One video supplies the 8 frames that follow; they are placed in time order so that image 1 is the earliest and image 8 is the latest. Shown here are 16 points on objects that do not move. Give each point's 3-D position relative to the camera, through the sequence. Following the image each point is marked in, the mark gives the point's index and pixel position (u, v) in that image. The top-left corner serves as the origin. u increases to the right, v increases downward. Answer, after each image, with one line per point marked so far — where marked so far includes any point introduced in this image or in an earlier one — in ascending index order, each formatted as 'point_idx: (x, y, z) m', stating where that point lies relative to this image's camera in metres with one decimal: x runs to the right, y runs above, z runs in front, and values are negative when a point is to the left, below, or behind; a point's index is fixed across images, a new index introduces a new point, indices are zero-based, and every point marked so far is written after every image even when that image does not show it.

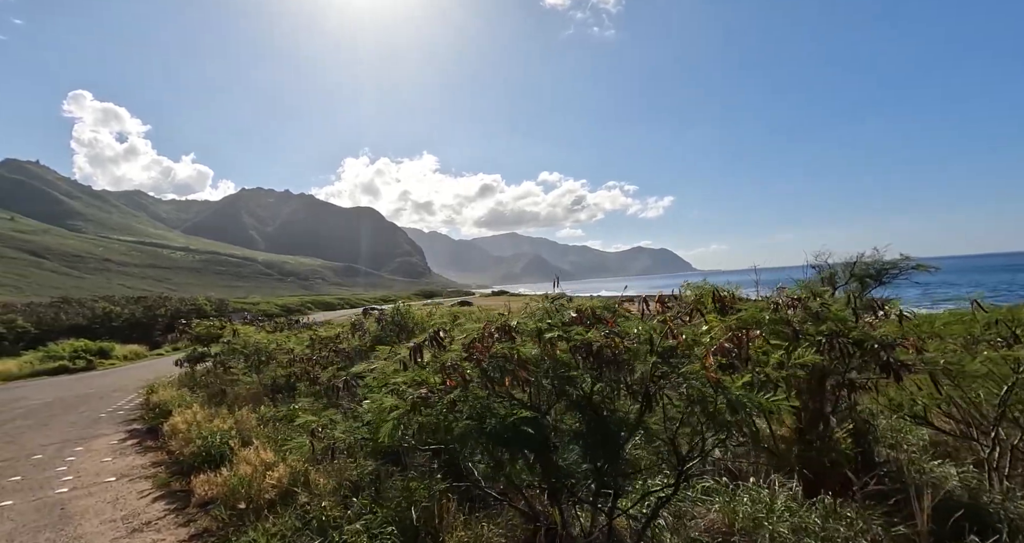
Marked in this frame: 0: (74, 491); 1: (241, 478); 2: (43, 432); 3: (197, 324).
0: (-7.1, -3.6, +7.2) m
1: (-3.4, -2.5, +5.4) m
2: (-12.5, -4.3, +11.8) m
3: (-10.3, -1.7, +14.5) m
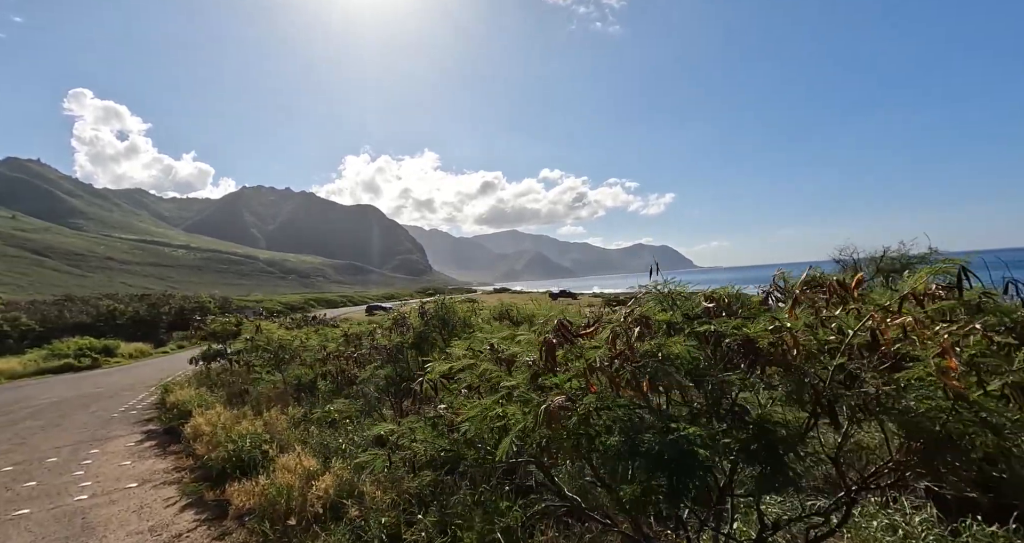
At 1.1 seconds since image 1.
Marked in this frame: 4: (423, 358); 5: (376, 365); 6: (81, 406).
0: (-6.4, -3.5, +6.7) m
1: (-2.7, -2.4, +4.9) m
2: (-11.7, -4.2, +11.4) m
3: (-9.5, -1.6, +14.1) m
4: (-1.2, -1.3, +6.6) m
5: (-2.0, -1.5, +6.9) m
6: (-15.1, -4.7, +15.4) m
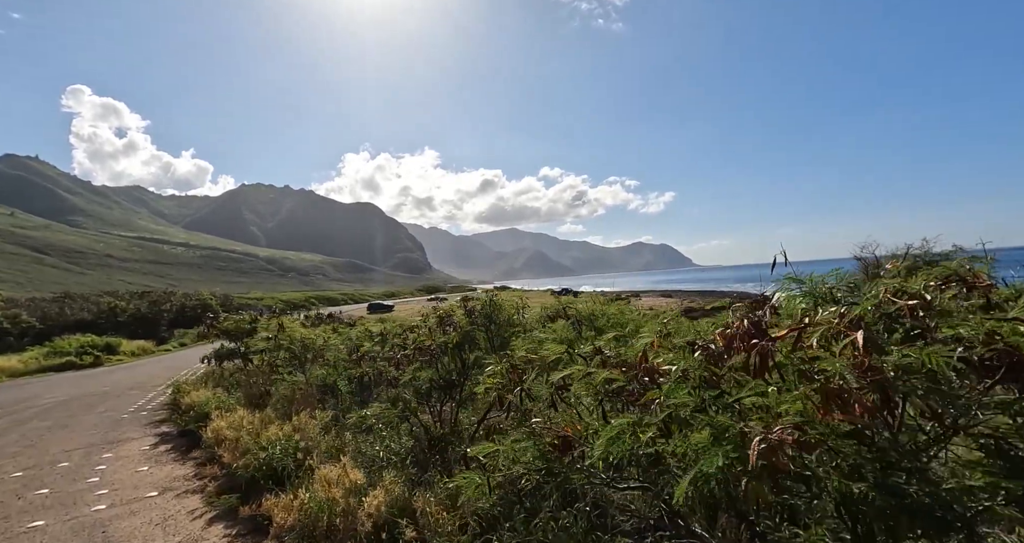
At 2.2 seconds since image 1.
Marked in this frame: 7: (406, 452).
0: (-5.7, -3.4, +6.3) m
1: (-2.0, -2.3, +4.5) m
2: (-11.0, -4.1, +10.9) m
3: (-8.8, -1.4, +13.6) m
4: (-0.5, -1.2, +6.1) m
5: (-1.3, -1.4, +6.4) m
6: (-14.4, -4.5, +15.0) m
7: (-1.5, -2.5, +6.0) m
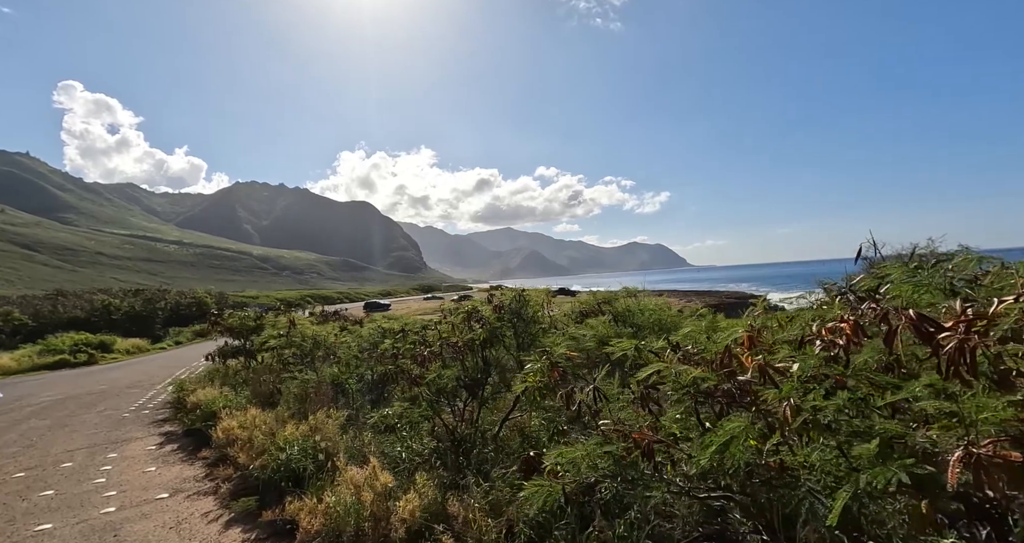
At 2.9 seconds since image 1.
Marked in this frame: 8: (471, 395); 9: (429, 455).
0: (-5.3, -3.3, +6.0) m
1: (-1.6, -2.2, +4.3) m
2: (-10.7, -3.9, +10.6) m
3: (-8.5, -1.3, +13.4) m
4: (-0.1, -1.2, +5.9) m
5: (-0.9, -1.3, +6.2) m
6: (-14.1, -4.4, +14.7) m
7: (-1.1, -2.4, +5.8) m
8: (-0.5, -1.7, +6.1) m
9: (-1.1, -2.4, +5.8) m
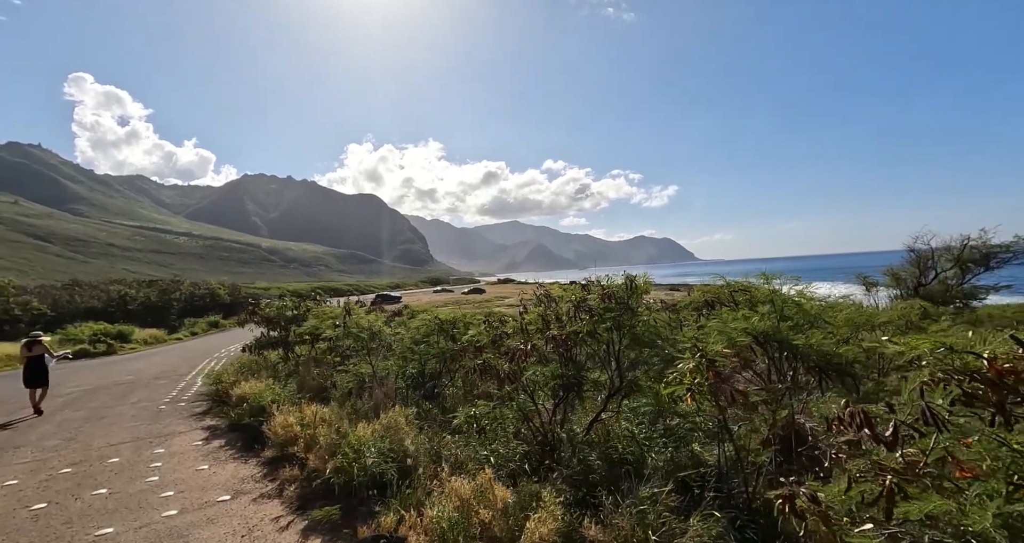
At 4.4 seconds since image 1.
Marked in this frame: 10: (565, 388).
0: (-4.1, -3.1, +5.6) m
1: (-0.4, -2.1, +3.8) m
2: (-9.5, -3.6, +10.3) m
3: (-7.2, -1.0, +12.9) m
4: (+1.1, -1.0, +5.4) m
5: (+0.3, -1.2, +5.7) m
6: (-12.8, -4.0, +14.4) m
7: (+0.1, -2.2, +5.2) m
8: (+0.7, -1.5, +5.5) m
9: (+0.1, -2.2, +5.3) m
10: (+0.7, -1.4, +5.5) m
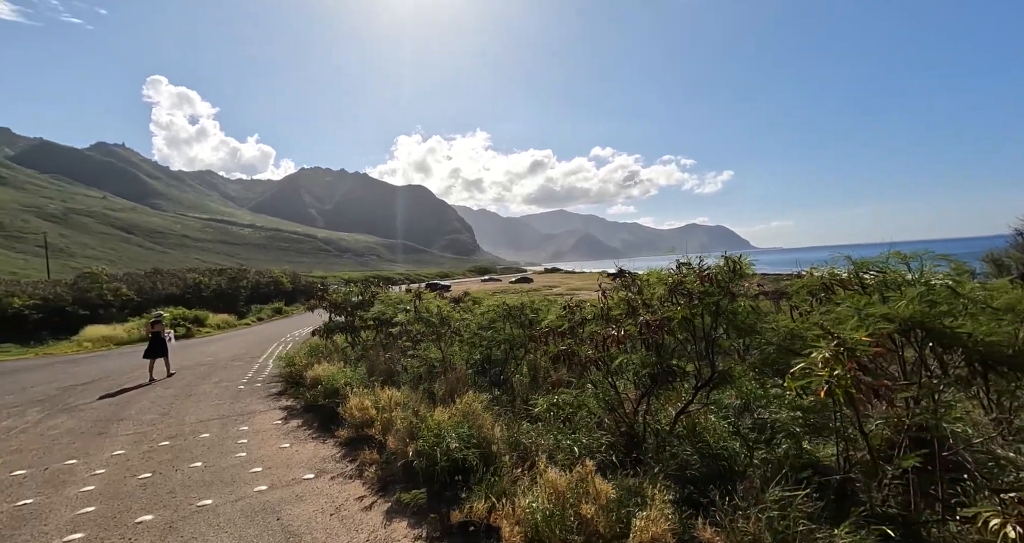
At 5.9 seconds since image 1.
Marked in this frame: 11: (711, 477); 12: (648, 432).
0: (-3.1, -2.9, +5.8) m
1: (+0.4, -1.9, +3.6) m
2: (-7.9, -3.3, +11.0) m
3: (-5.4, -0.6, +13.4) m
4: (+2.0, -0.8, +5.0) m
5: (+1.3, -1.0, +5.4) m
6: (-10.8, -3.6, +15.4) m
7: (+1.0, -2.0, +5.0) m
8: (+1.7, -1.3, +5.2) m
9: (+1.1, -2.0, +5.0) m
10: (+1.6, -1.2, +5.1) m
11: (+1.9, -2.0, +4.3) m
12: (+1.6, -1.9, +5.2) m
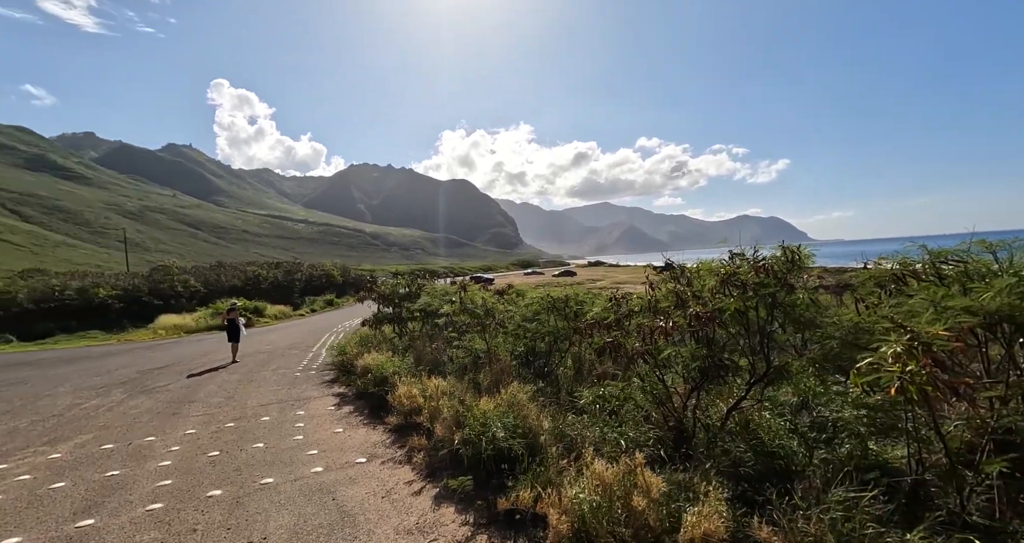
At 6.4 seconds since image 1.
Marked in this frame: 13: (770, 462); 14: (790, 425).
0: (-2.5, -2.8, +6.1) m
1: (+0.8, -1.9, +3.5) m
2: (-6.8, -3.1, +11.8) m
3: (-4.1, -0.4, +13.8) m
4: (+2.5, -0.7, +4.8) m
5: (+1.9, -0.9, +5.3) m
6: (-9.3, -3.3, +16.5) m
7: (+1.5, -1.9, +4.9) m
8: (+2.2, -1.2, +5.0) m
9: (+1.6, -1.9, +4.9) m
10: (+2.2, -1.1, +5.0) m
11: (+2.4, -1.9, +4.1) m
12: (+2.1, -1.8, +5.0) m
13: (+2.5, -1.8, +4.2) m
14: (+2.9, -1.6, +4.6) m
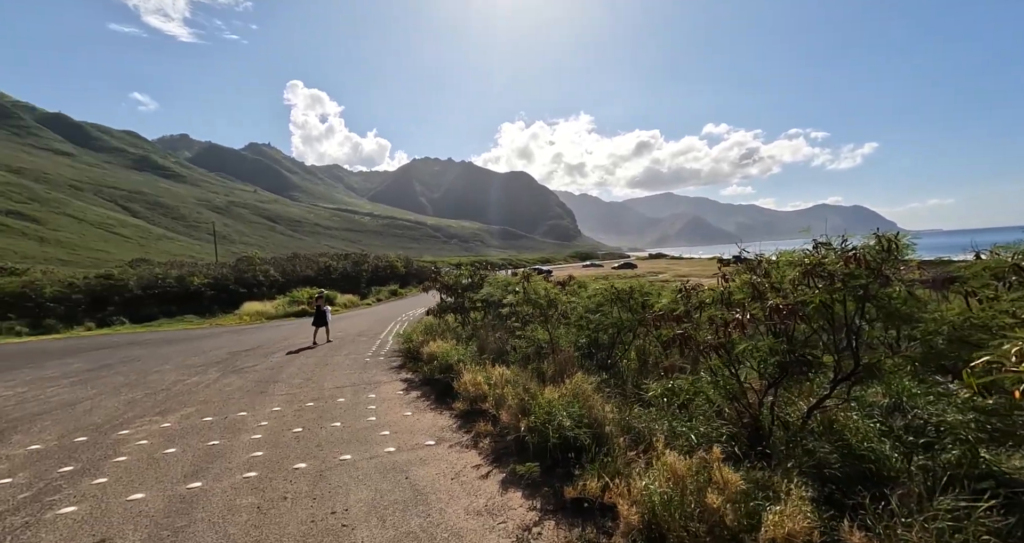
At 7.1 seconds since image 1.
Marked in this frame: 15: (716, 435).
0: (-1.6, -2.6, +6.5) m
1: (+1.3, -1.8, +3.5) m
2: (-5.1, -2.8, +12.6) m
3: (-2.2, -0.1, +14.3) m
4: (+3.2, -0.6, +4.5) m
5: (+2.6, -0.7, +5.0) m
6: (-7.0, -2.9, +17.6) m
7: (+2.3, -1.8, +4.7) m
8: (+2.9, -1.1, +4.8) m
9: (+2.3, -1.8, +4.7) m
10: (+2.9, -1.0, +4.7) m
11: (+3.0, -1.8, +3.9) m
12: (+2.8, -1.7, +4.8) m
13: (+3.1, -1.7, +4.0) m
14: (+3.5, -1.5, +4.2) m
15: (+2.2, -1.8, +4.8) m
